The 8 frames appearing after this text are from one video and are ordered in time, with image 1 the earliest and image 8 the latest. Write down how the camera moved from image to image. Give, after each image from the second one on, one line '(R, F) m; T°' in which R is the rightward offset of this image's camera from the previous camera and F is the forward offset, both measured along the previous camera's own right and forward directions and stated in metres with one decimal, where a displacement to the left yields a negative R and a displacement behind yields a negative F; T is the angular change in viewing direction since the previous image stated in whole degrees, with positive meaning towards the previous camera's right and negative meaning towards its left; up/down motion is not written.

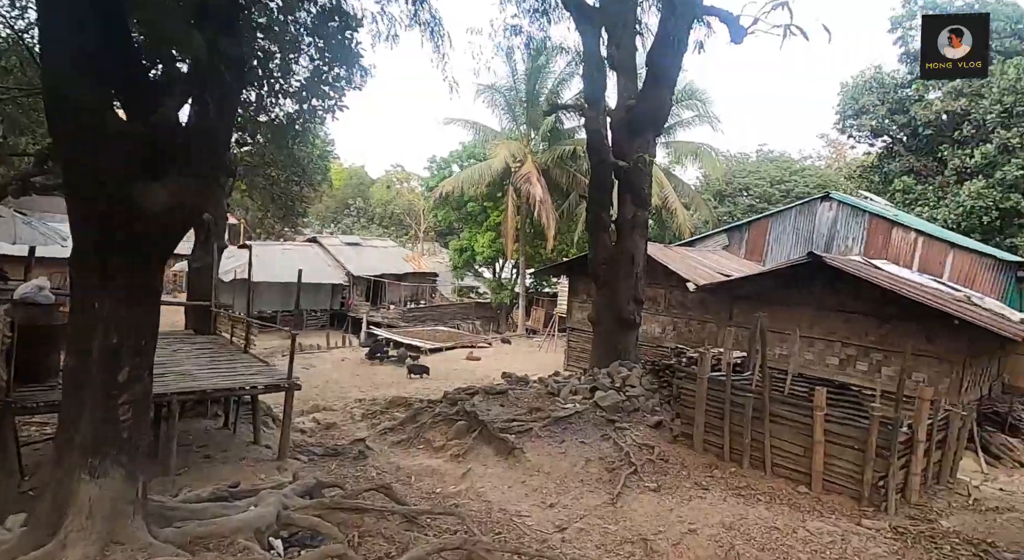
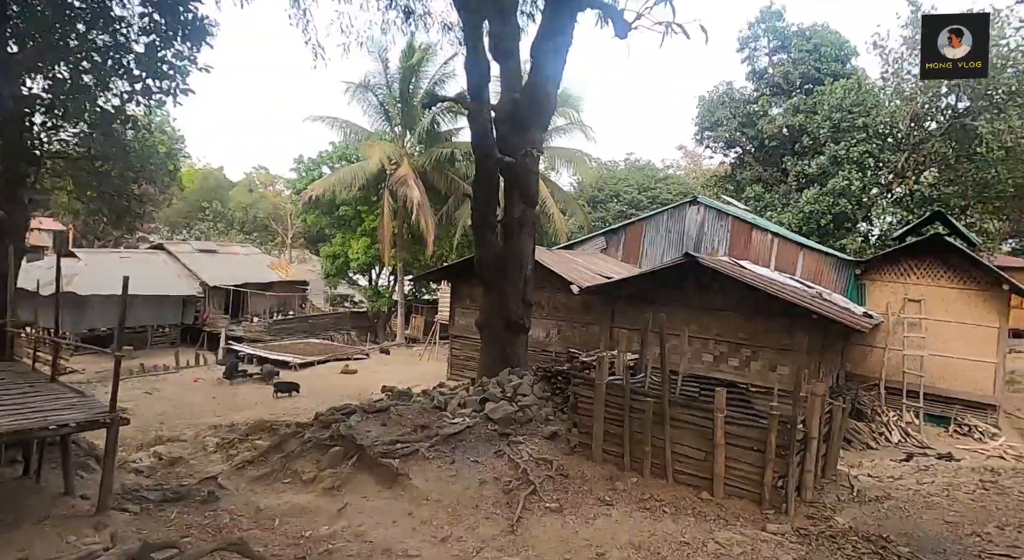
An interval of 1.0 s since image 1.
(0.0, +0.7) m; +10°
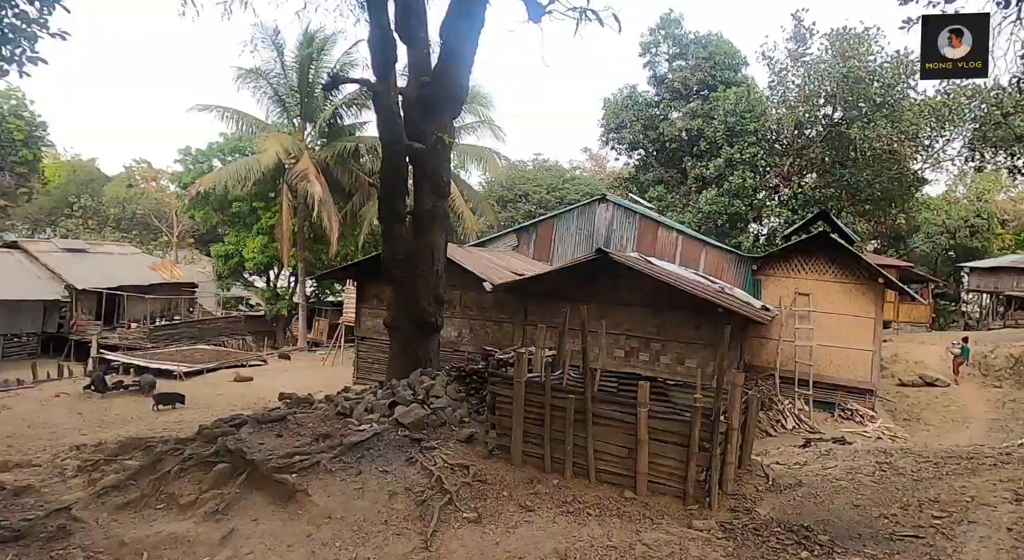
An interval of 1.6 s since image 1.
(0.0, +0.5) m; +8°
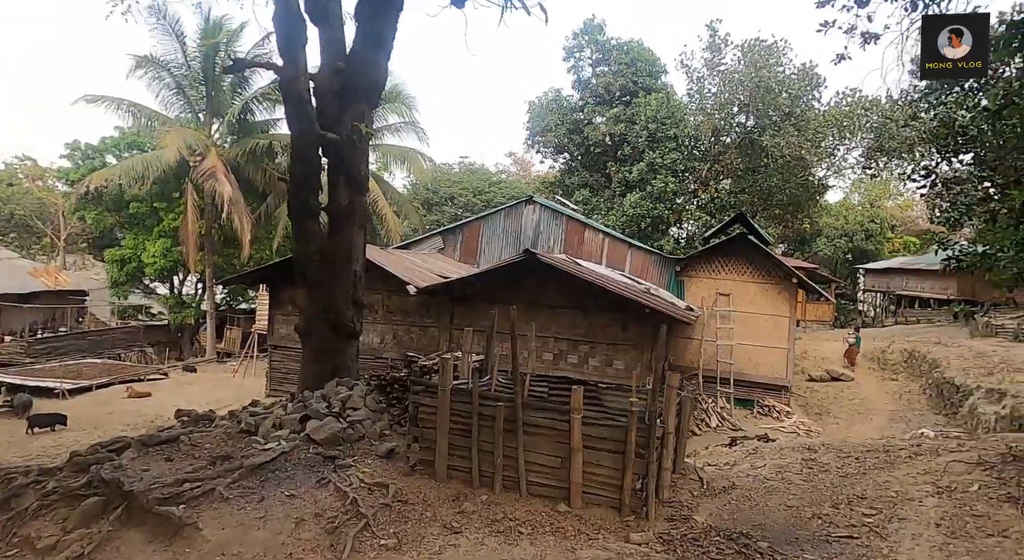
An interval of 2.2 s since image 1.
(0.0, +0.5) m; +6°
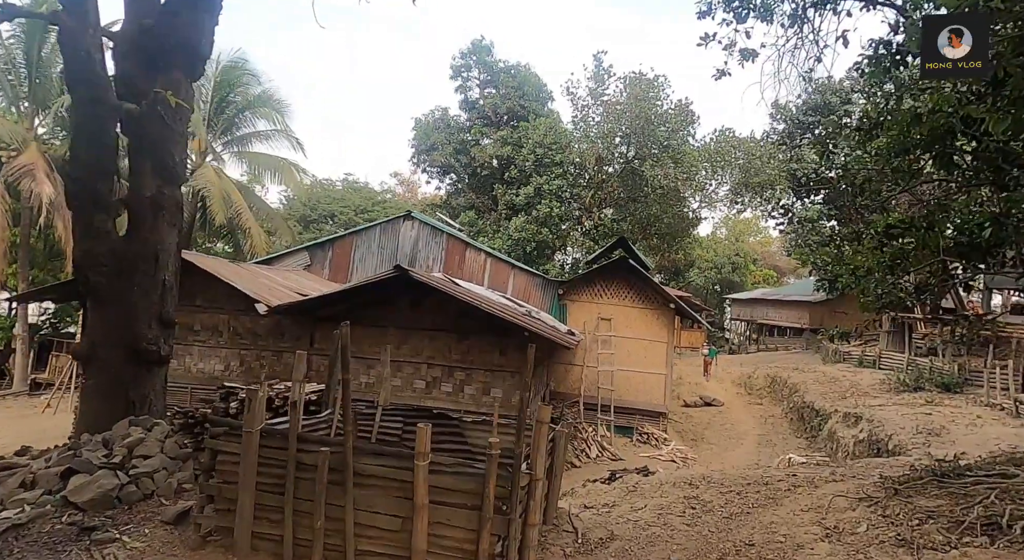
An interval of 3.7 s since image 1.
(+0.4, +1.1) m; +9°
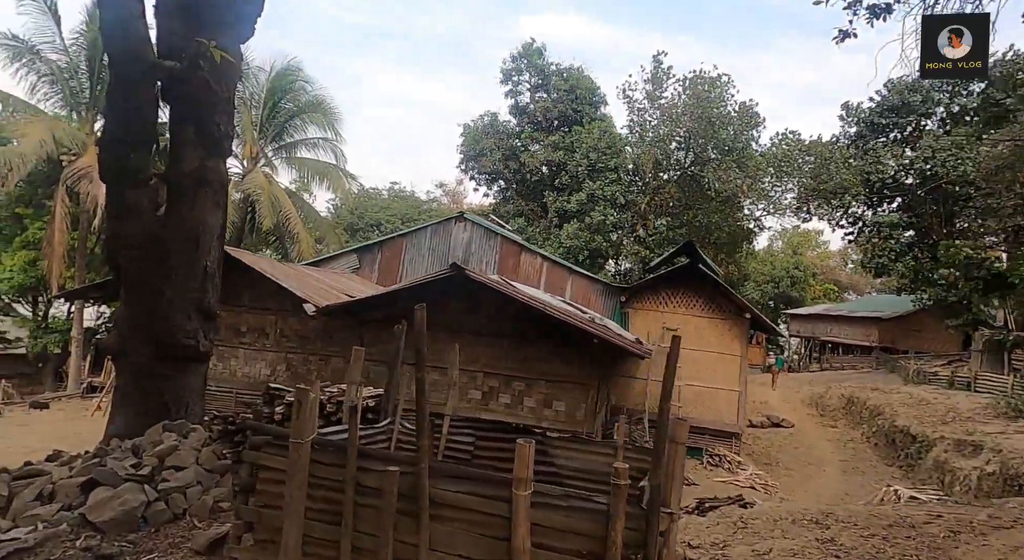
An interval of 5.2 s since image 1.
(-0.4, +1.0) m; -3°
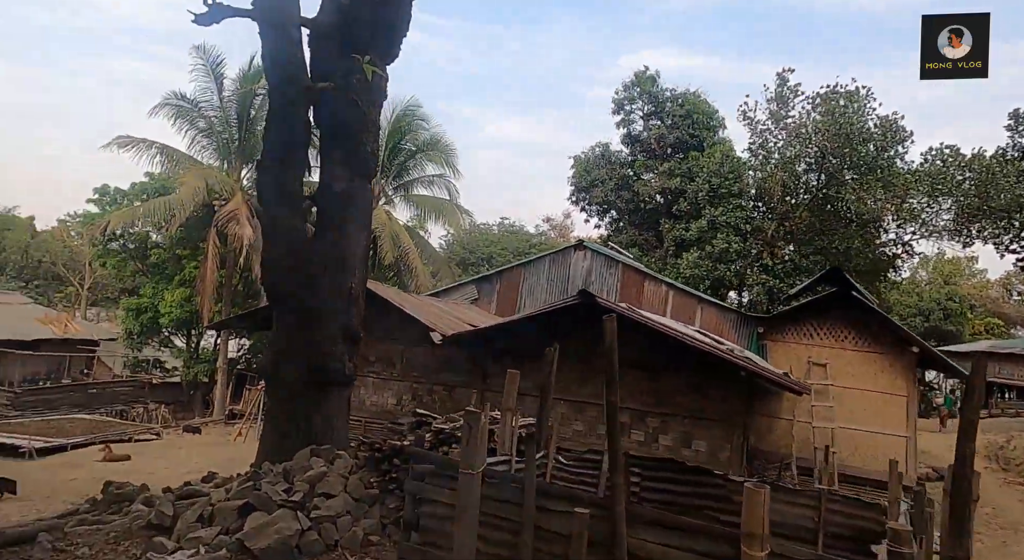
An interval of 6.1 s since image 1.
(-0.4, +0.4) m; -9°
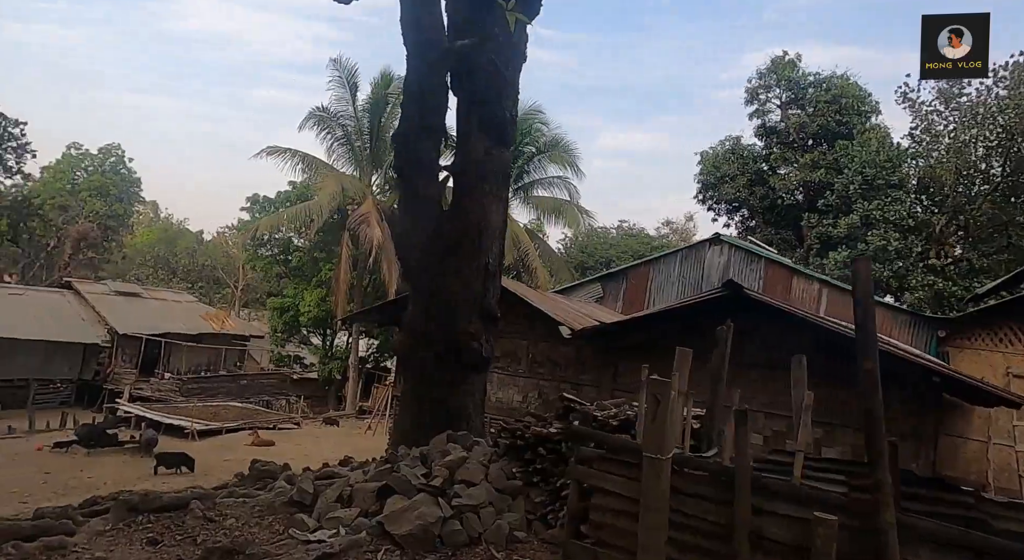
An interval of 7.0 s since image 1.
(-0.3, +0.5) m; -10°
